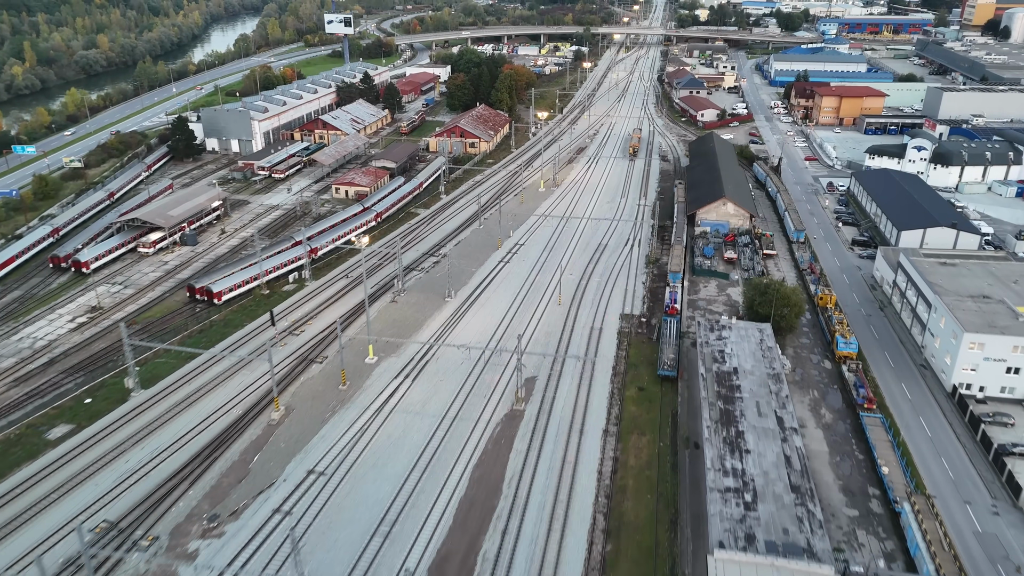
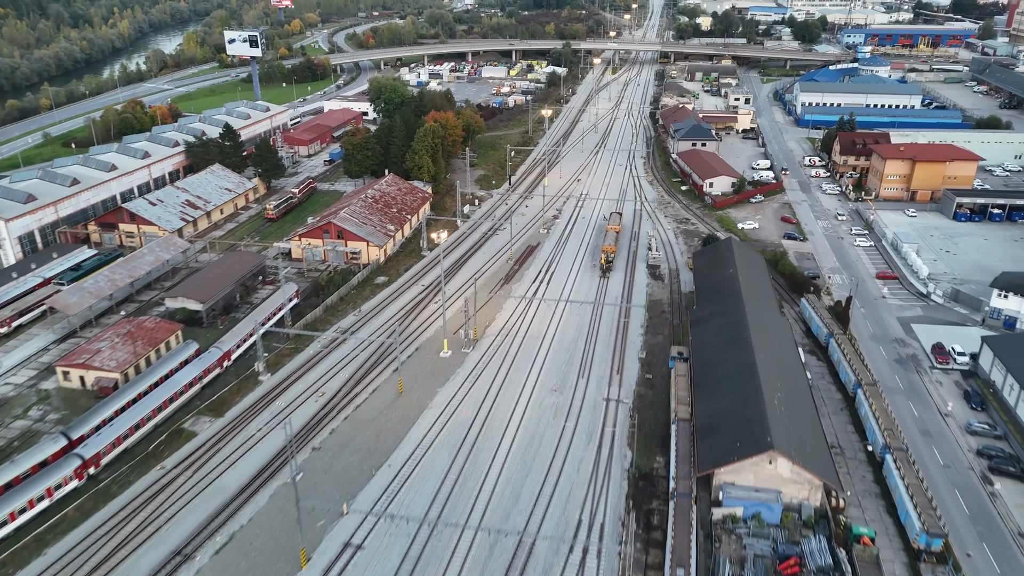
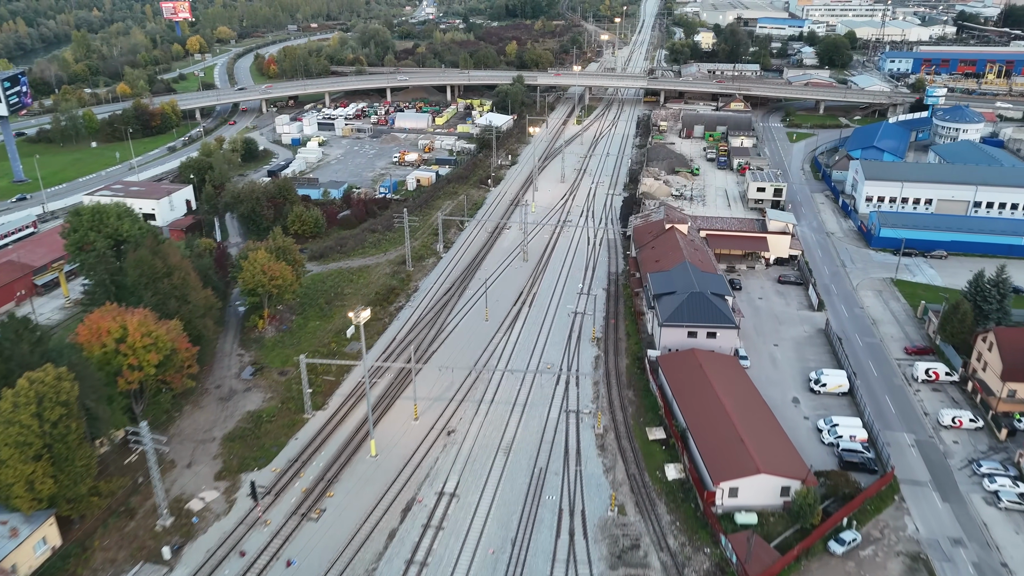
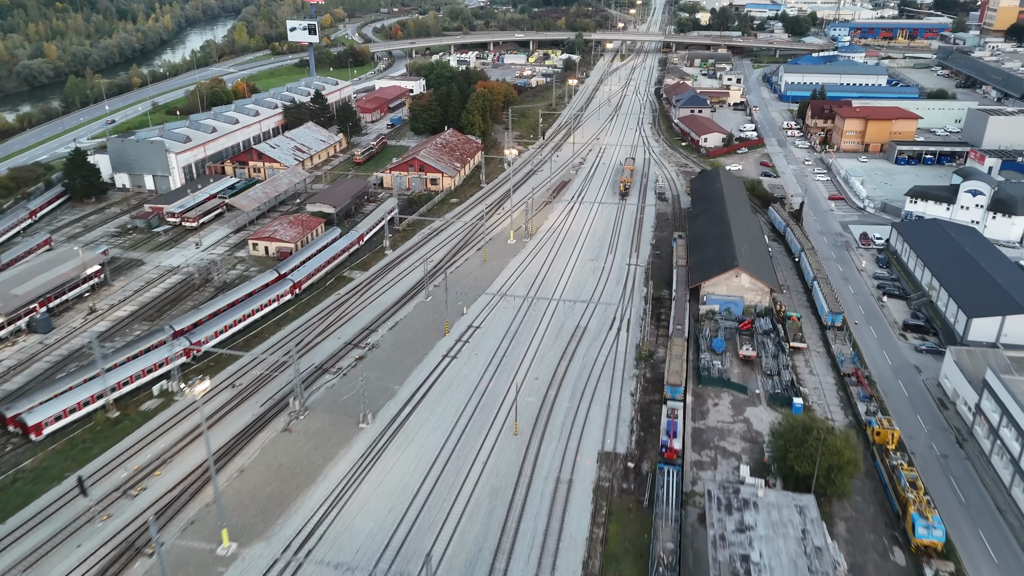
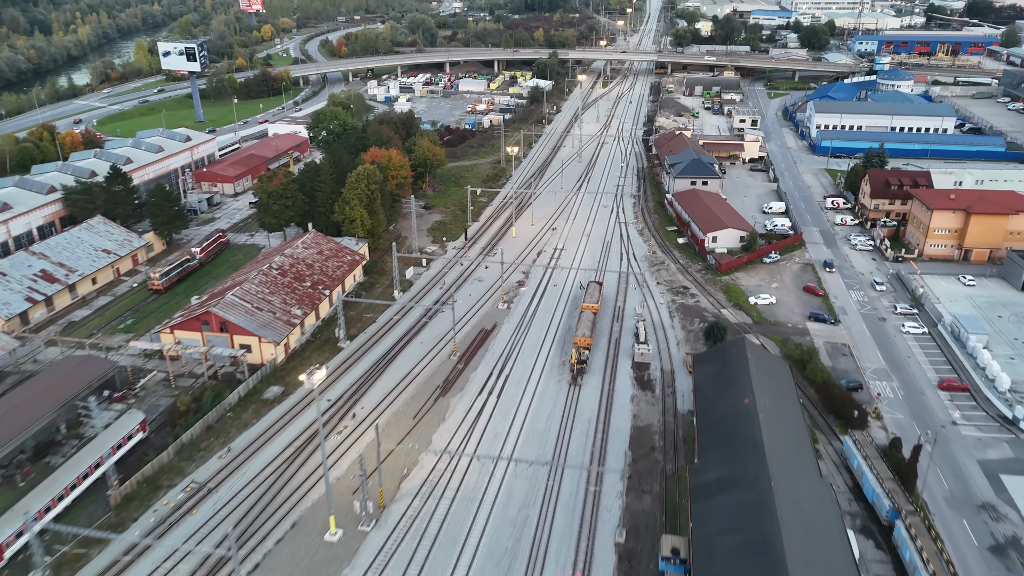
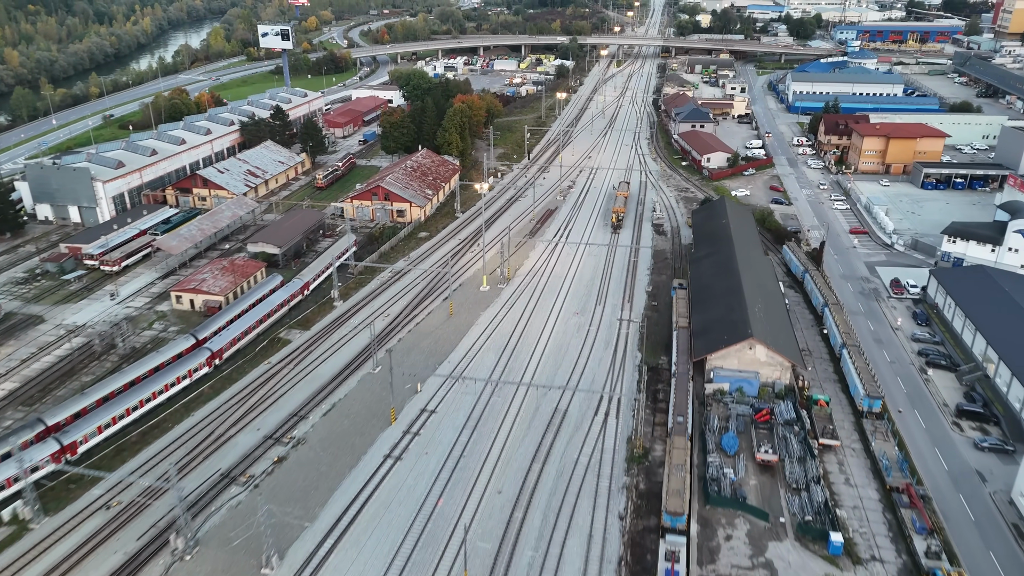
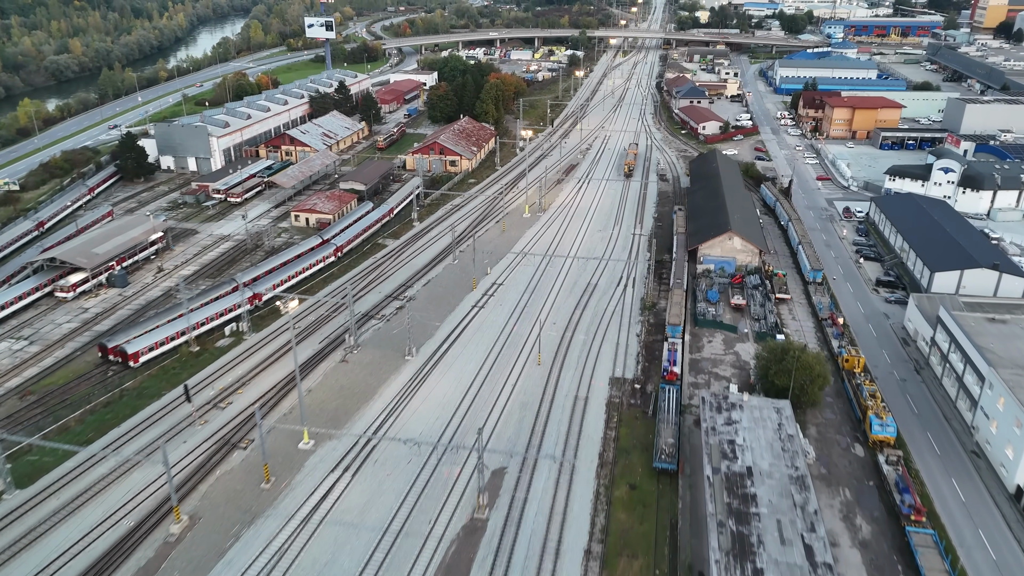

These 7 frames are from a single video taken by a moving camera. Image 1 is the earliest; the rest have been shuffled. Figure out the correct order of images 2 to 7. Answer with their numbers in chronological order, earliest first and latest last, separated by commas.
7, 4, 6, 2, 5, 3
